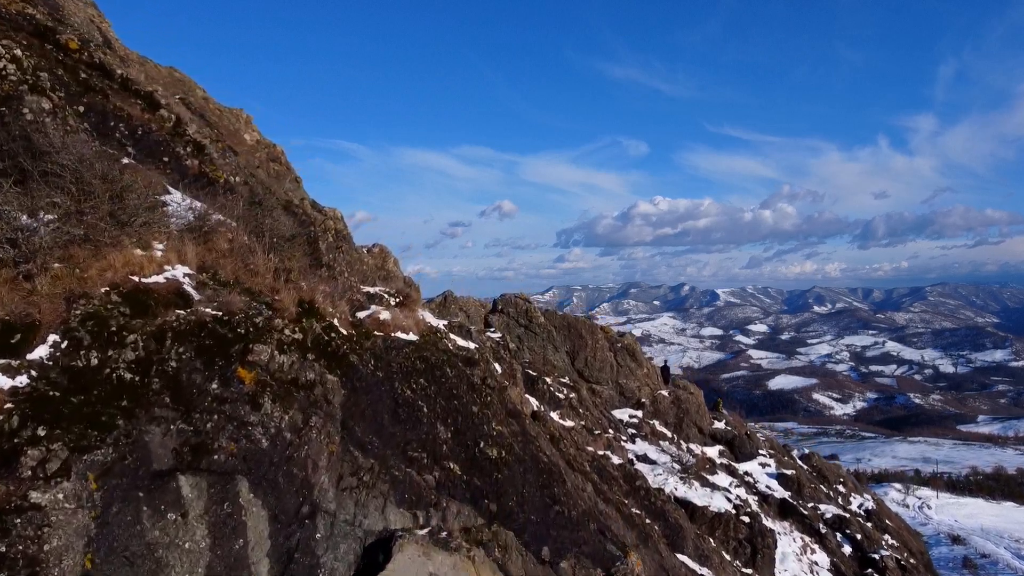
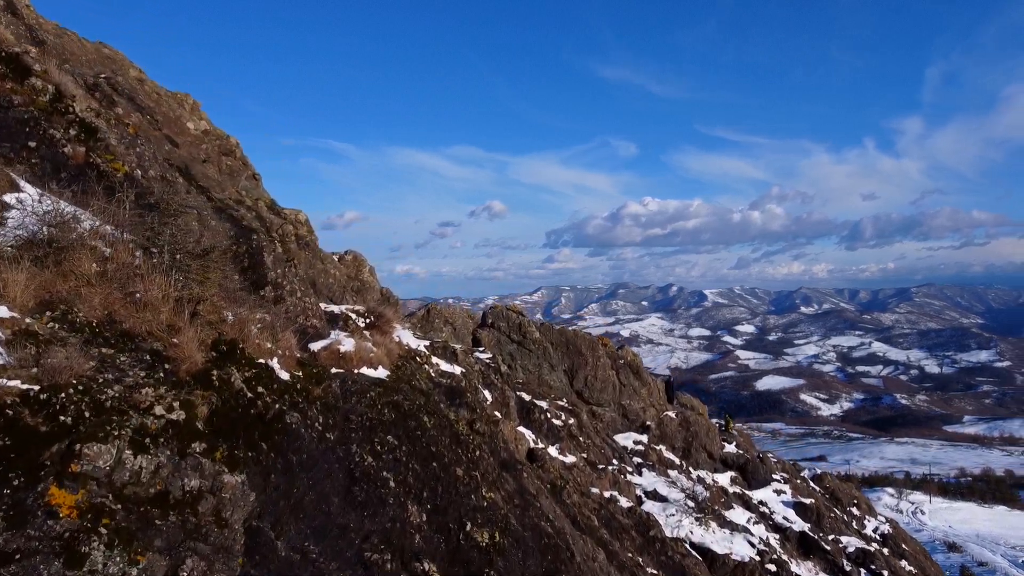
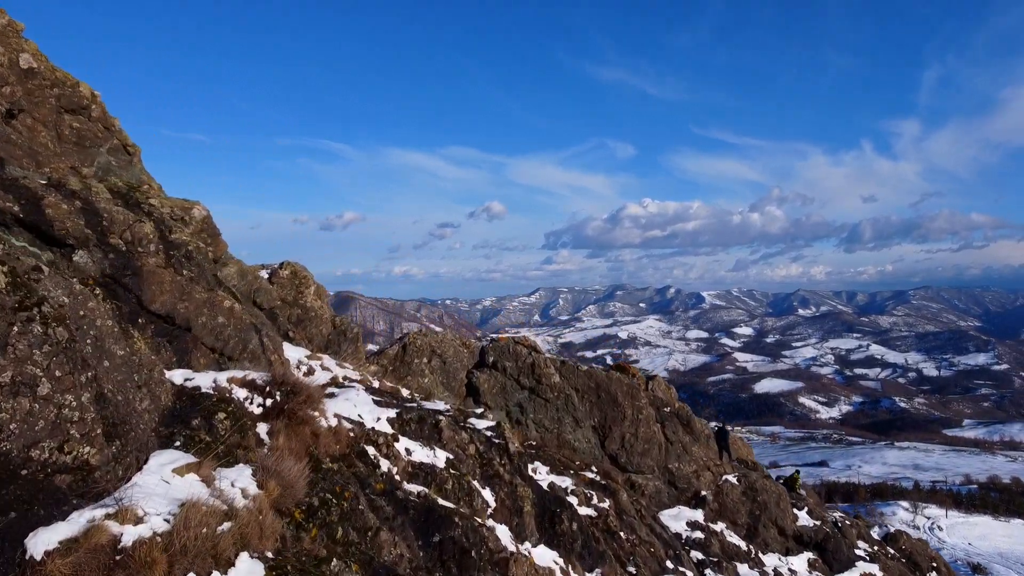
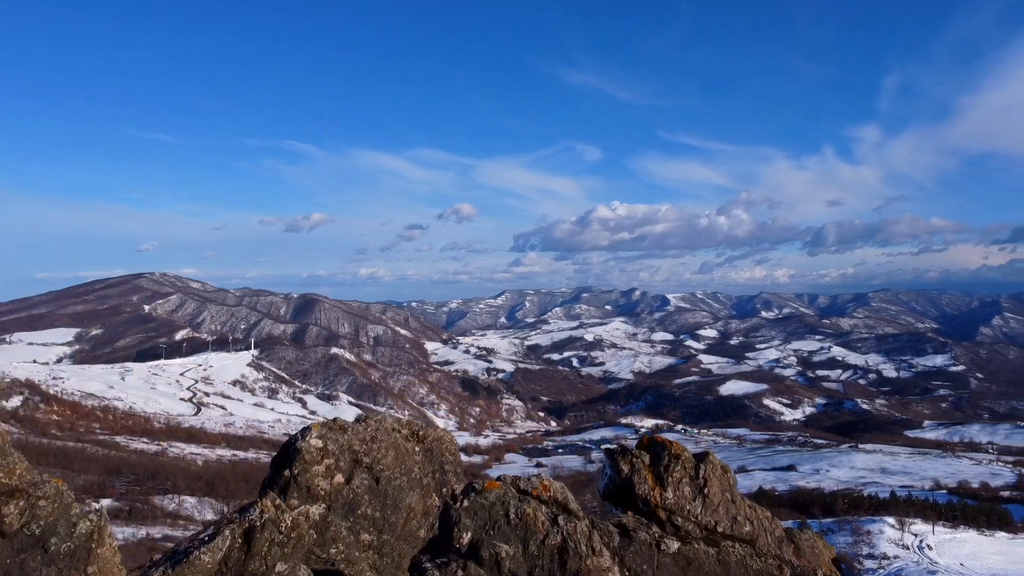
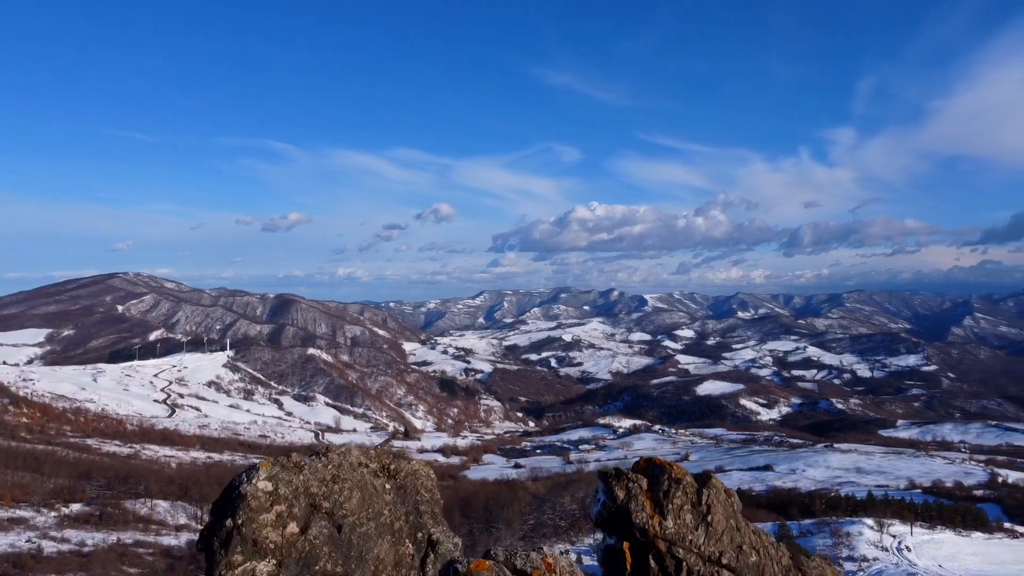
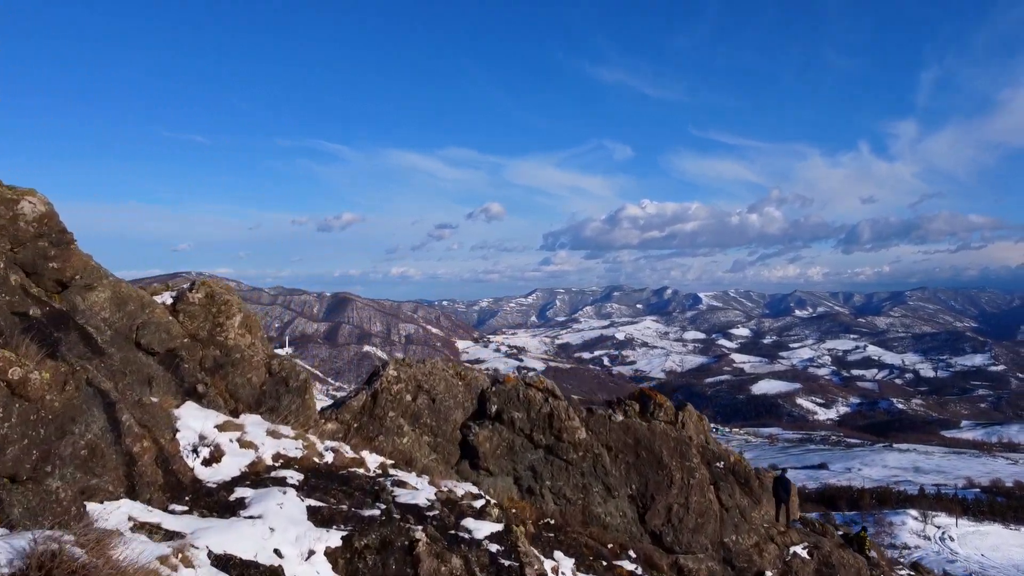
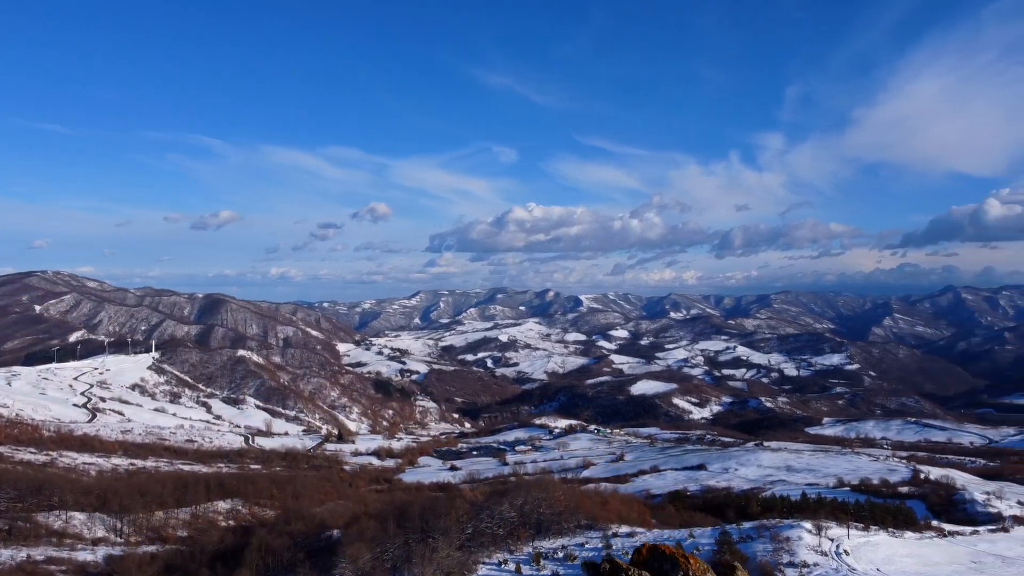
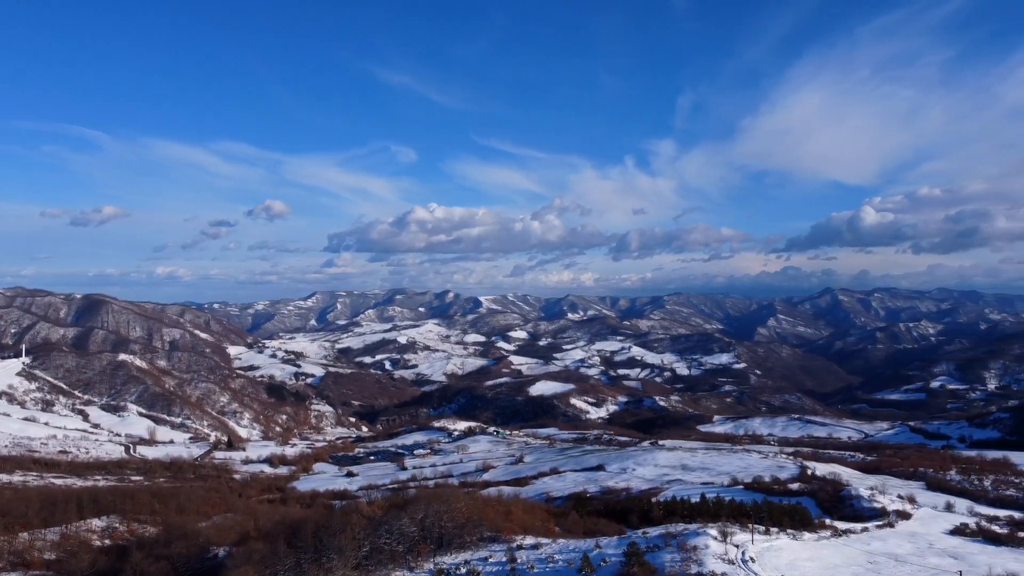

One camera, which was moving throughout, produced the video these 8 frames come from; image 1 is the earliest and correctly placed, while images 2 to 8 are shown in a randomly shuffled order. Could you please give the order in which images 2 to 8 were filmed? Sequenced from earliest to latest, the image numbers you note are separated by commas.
2, 3, 6, 4, 5, 7, 8
